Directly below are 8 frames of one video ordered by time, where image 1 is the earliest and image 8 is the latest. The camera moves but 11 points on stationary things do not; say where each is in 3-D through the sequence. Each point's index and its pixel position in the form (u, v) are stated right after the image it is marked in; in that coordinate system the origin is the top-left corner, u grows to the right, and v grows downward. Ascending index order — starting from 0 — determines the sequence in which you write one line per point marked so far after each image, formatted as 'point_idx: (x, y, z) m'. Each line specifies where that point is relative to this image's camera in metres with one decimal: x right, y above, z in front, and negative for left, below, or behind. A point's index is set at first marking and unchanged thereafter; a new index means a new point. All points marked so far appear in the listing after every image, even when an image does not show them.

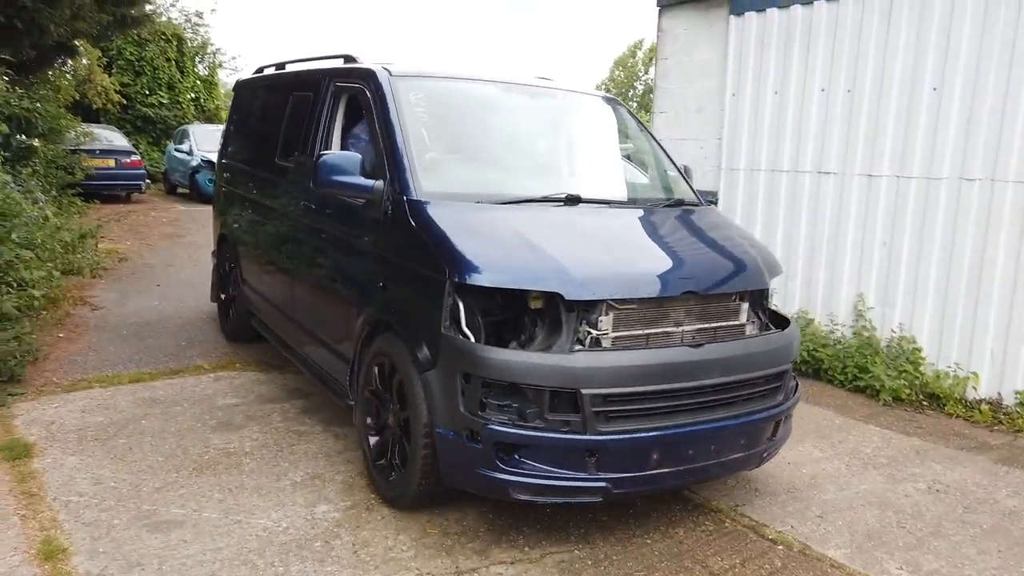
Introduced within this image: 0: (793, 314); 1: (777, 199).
0: (+2.1, -0.2, +5.7) m
1: (+2.0, +0.7, +5.8) m
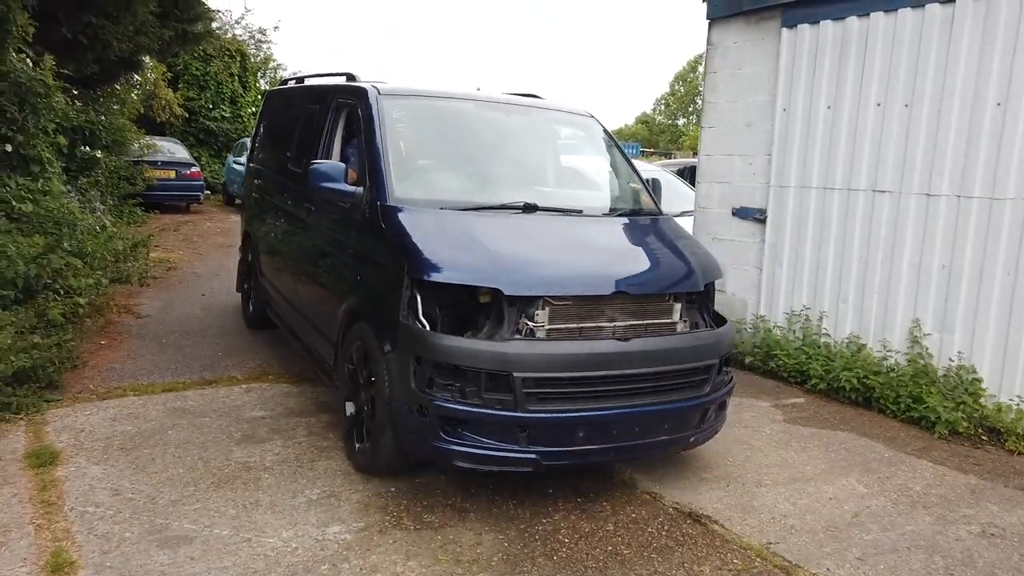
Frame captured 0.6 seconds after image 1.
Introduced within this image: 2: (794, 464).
0: (+2.3, -0.4, +5.4) m
1: (+2.3, +0.5, +5.5) m
2: (+1.5, -0.9, +4.0) m
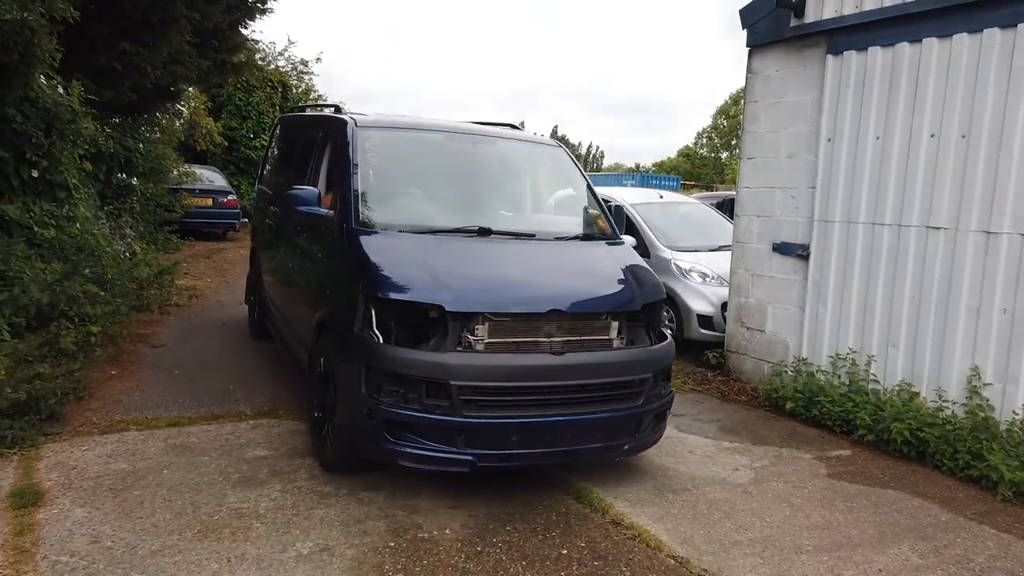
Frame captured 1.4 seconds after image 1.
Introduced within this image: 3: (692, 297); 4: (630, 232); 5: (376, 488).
0: (+2.5, -0.6, +5.0) m
1: (+2.4, +0.2, +5.2) m
2: (+1.5, -1.1, +3.7) m
3: (+1.6, -0.1, +6.7) m
4: (+1.2, +0.6, +7.6) m
5: (-0.7, -1.0, +3.7) m
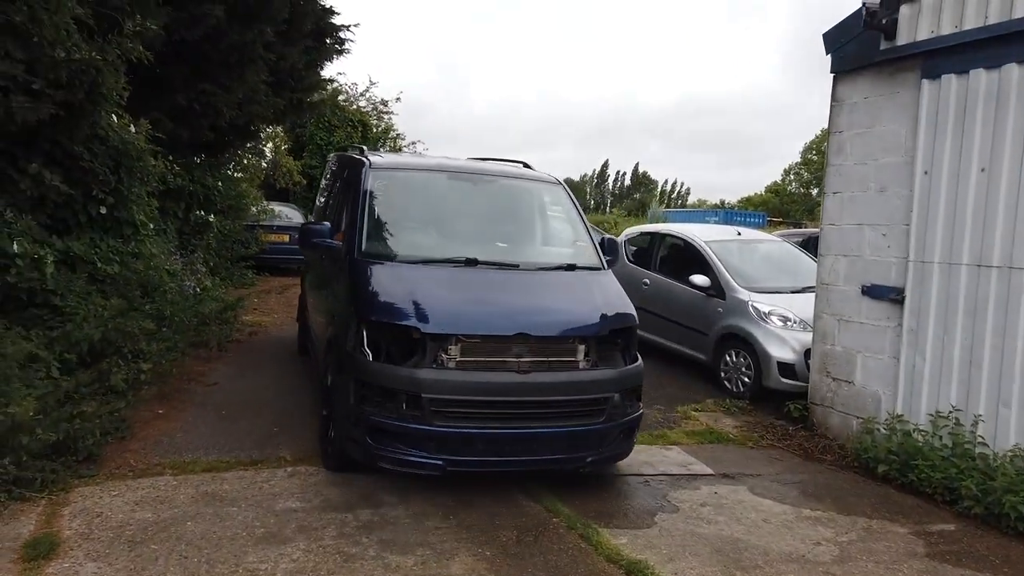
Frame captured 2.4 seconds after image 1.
0: (+2.8, -0.9, +4.4) m
1: (+2.8, -0.1, +4.5) m
2: (+1.7, -1.3, +3.1) m
3: (+2.1, -0.4, +6.2) m
4: (+1.8, +0.2, +7.2) m
5: (-0.5, -1.2, +3.4) m
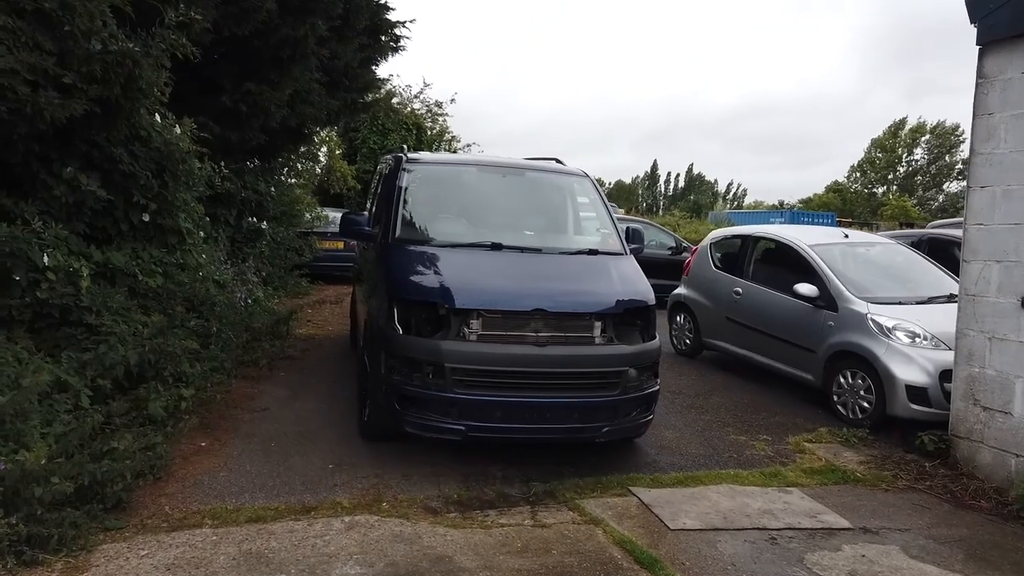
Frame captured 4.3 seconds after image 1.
0: (+3.3, -1.0, +3.4) m
1: (+3.2, -0.1, +3.6) m
2: (+2.1, -1.4, +2.2) m
3: (+2.7, -0.5, +5.3) m
4: (+2.4, +0.1, +6.3) m
5: (-0.1, -1.2, +2.7) m
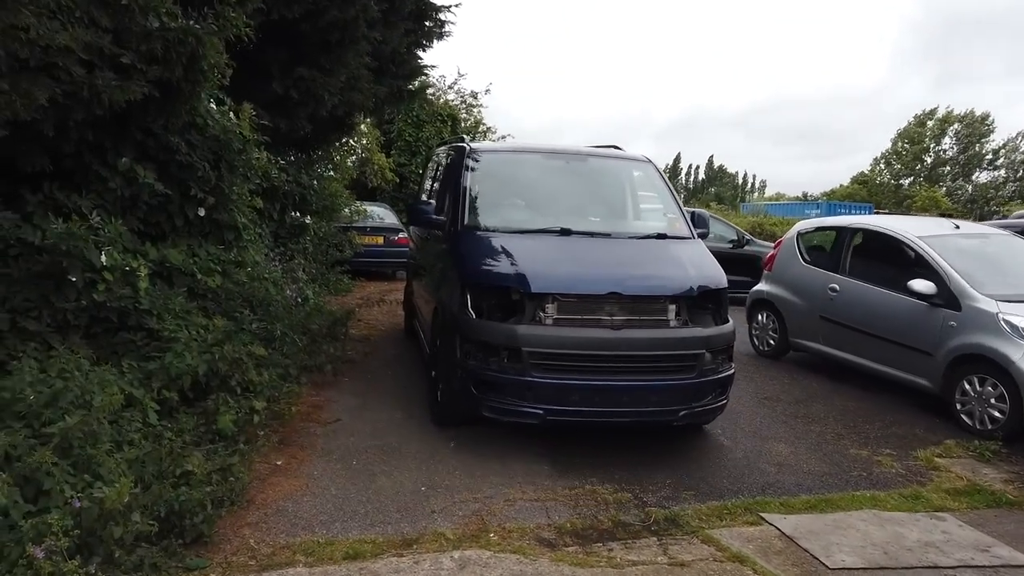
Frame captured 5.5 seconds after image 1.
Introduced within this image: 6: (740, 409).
0: (+3.8, -1.0, +2.9) m
1: (+3.8, -0.1, +3.0) m
2: (+2.6, -1.4, +1.7) m
3: (+3.3, -0.5, +4.8) m
4: (+3.0, +0.1, +5.7) m
5: (+0.5, -1.3, +2.2) m
6: (+1.6, -0.9, +5.6) m
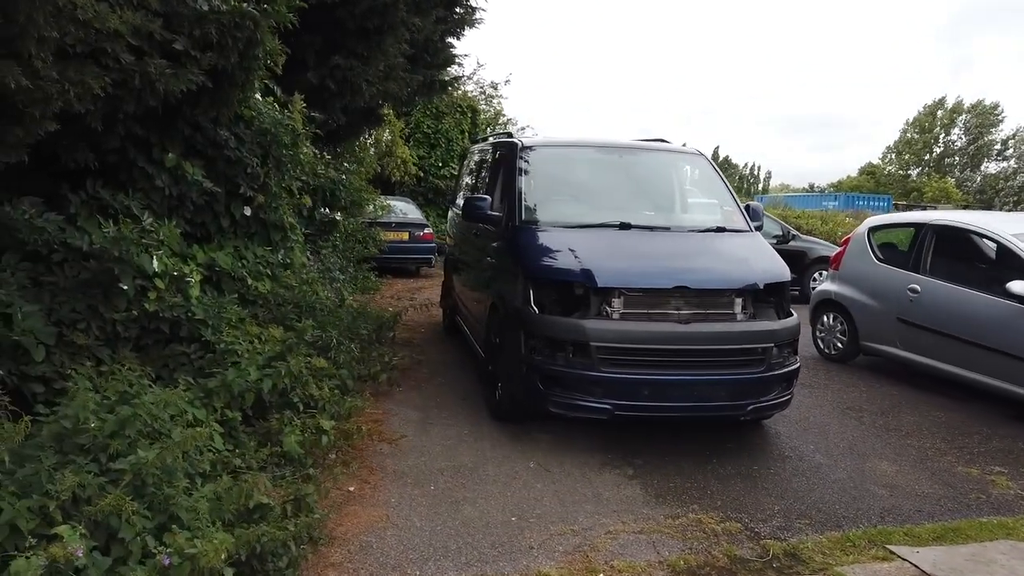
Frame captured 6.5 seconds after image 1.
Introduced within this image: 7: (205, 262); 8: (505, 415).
0: (+4.3, -1.0, +2.5) m
1: (+4.3, -0.2, +2.7) m
2: (+3.1, -1.5, +1.3) m
3: (+3.7, -0.5, +4.4) m
4: (+3.5, +0.1, +5.4) m
5: (+0.9, -1.3, +1.8) m
6: (+2.1, -0.9, +5.2) m
7: (-1.8, +0.1, +4.4) m
8: (0.0, -0.8, +4.8) m
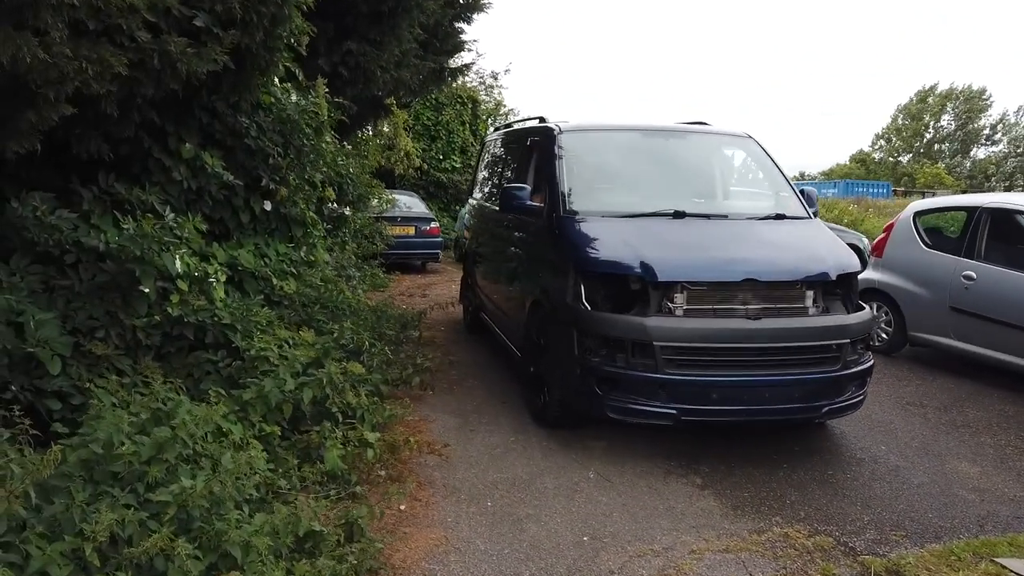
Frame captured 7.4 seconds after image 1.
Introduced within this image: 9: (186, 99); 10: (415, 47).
0: (+4.6, -0.9, +2.2) m
1: (+4.5, -0.1, +2.4) m
2: (+3.4, -1.4, +1.0) m
3: (+4.0, -0.4, +4.1) m
4: (+3.8, +0.2, +5.1) m
5: (+1.3, -1.3, +1.5) m
6: (+2.4, -0.8, +4.9) m
7: (-1.5, +0.1, +4.1) m
8: (+0.3, -0.8, +4.5) m
9: (-1.7, +1.0, +3.9) m
10: (-1.0, +2.4, +7.7) m
